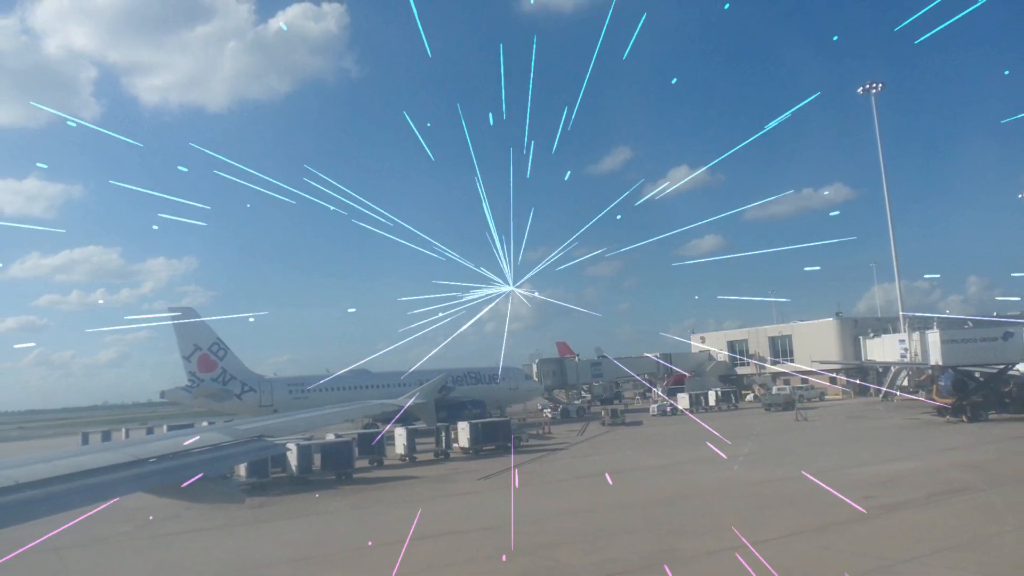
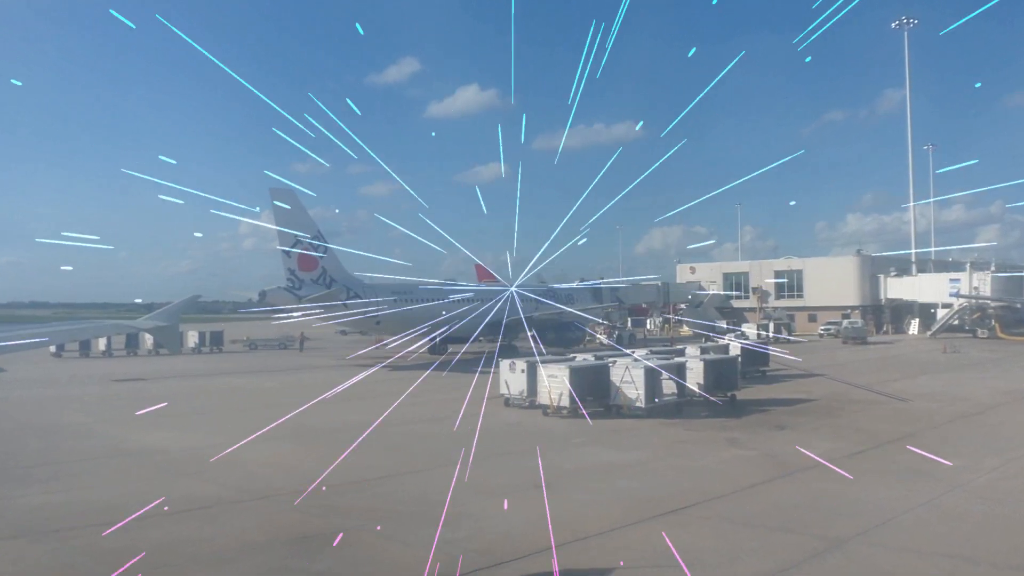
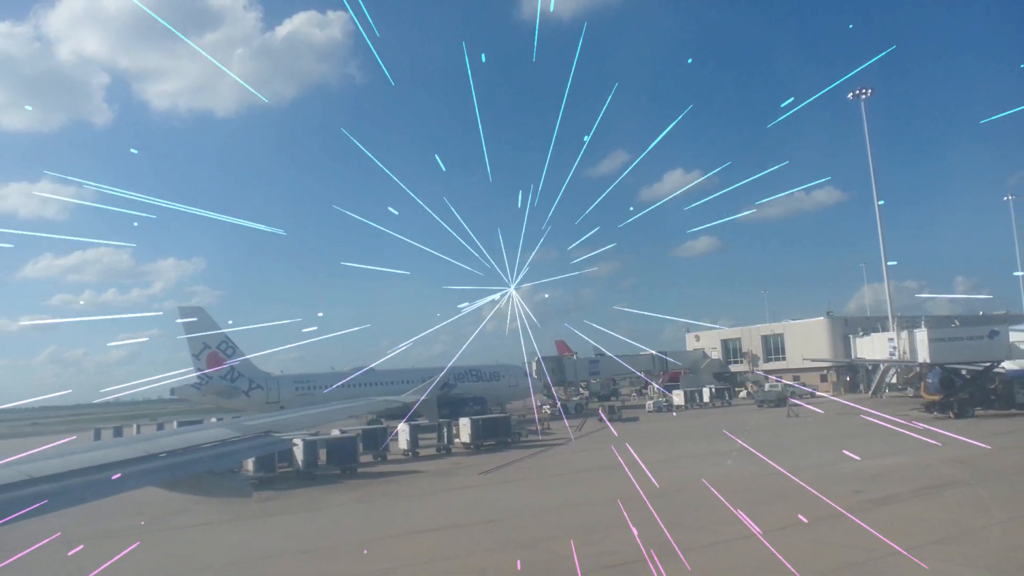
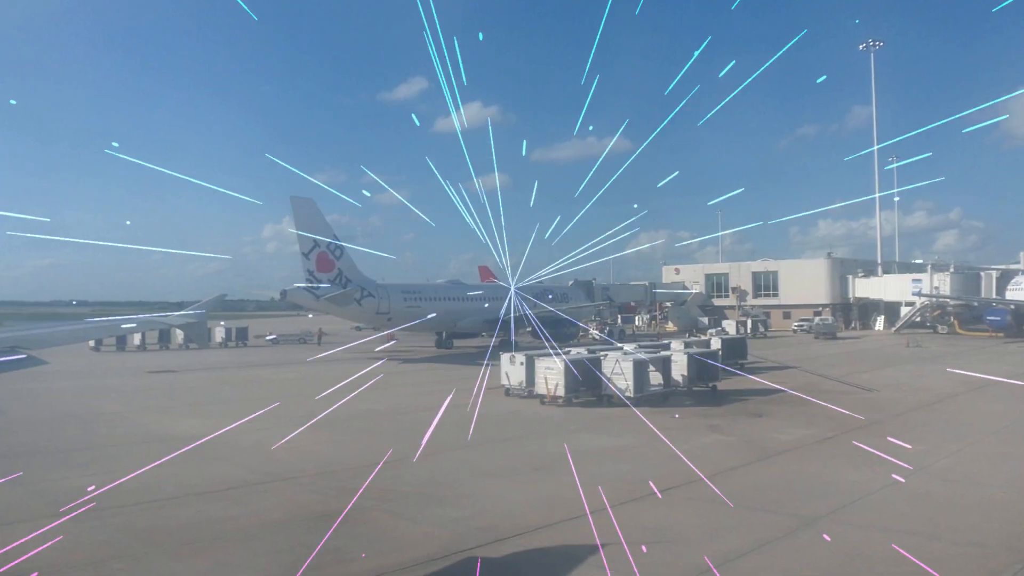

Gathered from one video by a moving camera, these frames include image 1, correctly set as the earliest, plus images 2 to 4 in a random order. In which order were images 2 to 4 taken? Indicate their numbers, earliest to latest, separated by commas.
3, 4, 2
